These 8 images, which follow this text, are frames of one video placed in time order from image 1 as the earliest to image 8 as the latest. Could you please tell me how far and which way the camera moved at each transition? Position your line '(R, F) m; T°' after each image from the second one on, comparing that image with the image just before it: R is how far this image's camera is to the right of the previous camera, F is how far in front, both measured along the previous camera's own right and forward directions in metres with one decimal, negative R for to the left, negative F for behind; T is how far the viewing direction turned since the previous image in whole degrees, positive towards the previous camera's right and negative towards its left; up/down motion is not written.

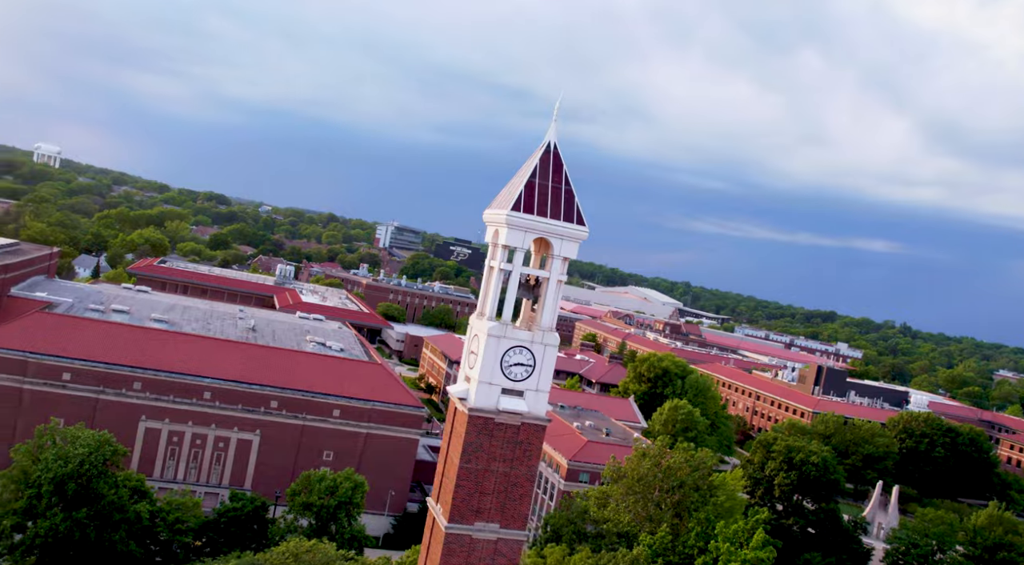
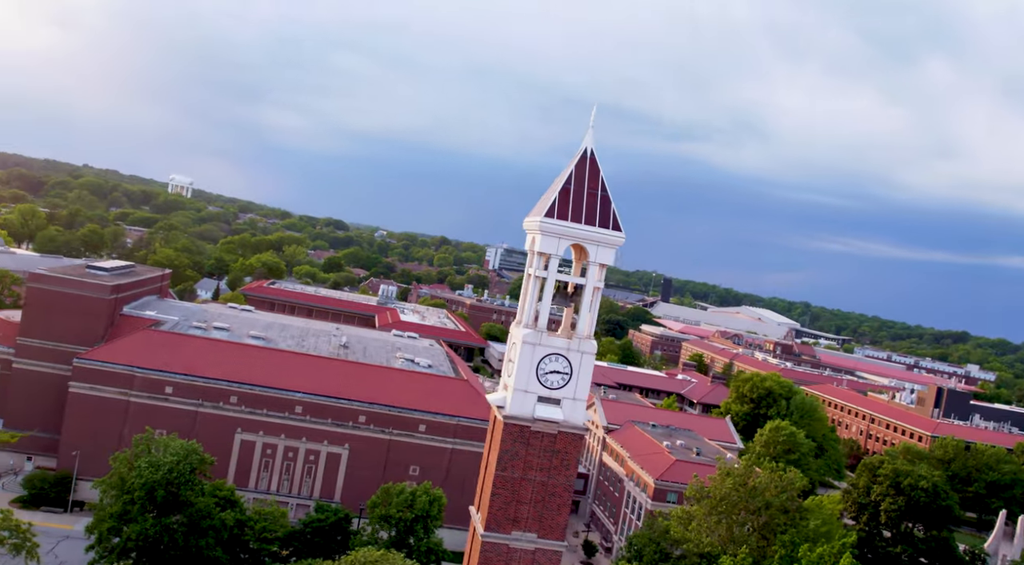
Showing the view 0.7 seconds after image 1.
(+0.7, +0.1) m; -7°
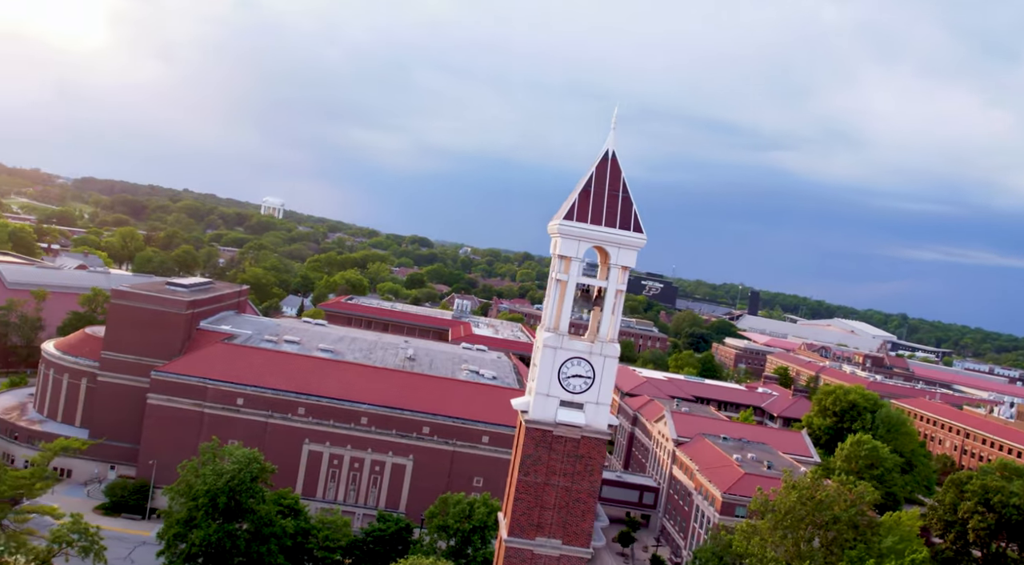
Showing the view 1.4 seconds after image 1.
(+0.6, +0.1) m; -5°
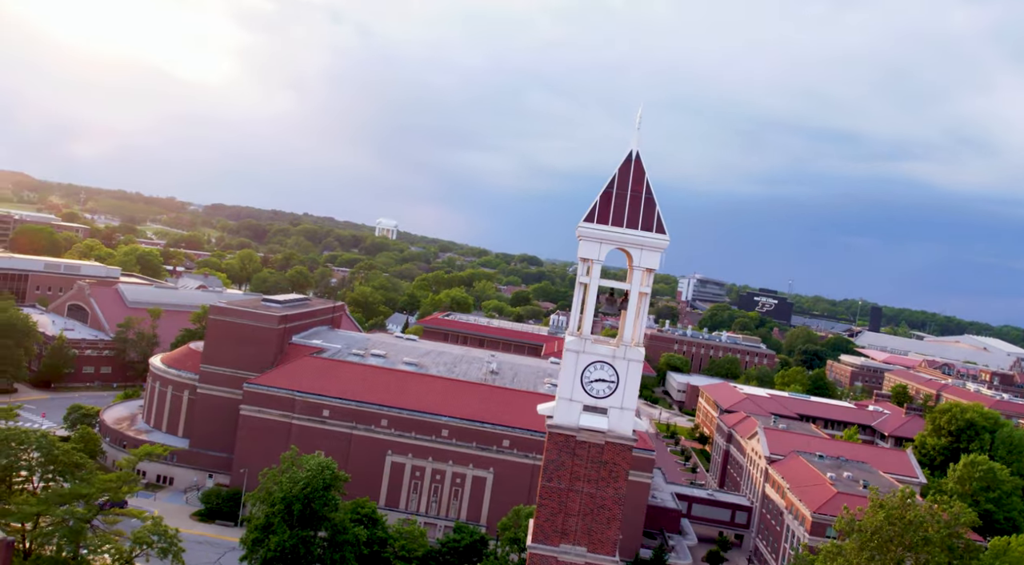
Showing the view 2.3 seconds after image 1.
(+0.8, +0.1) m; -6°
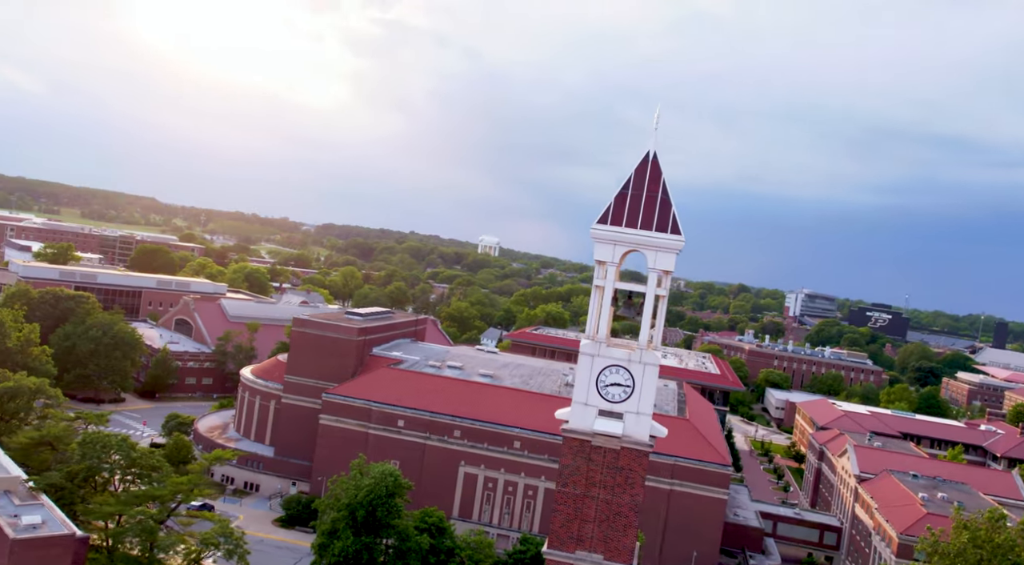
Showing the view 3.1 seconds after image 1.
(+0.8, +0.1) m; -6°
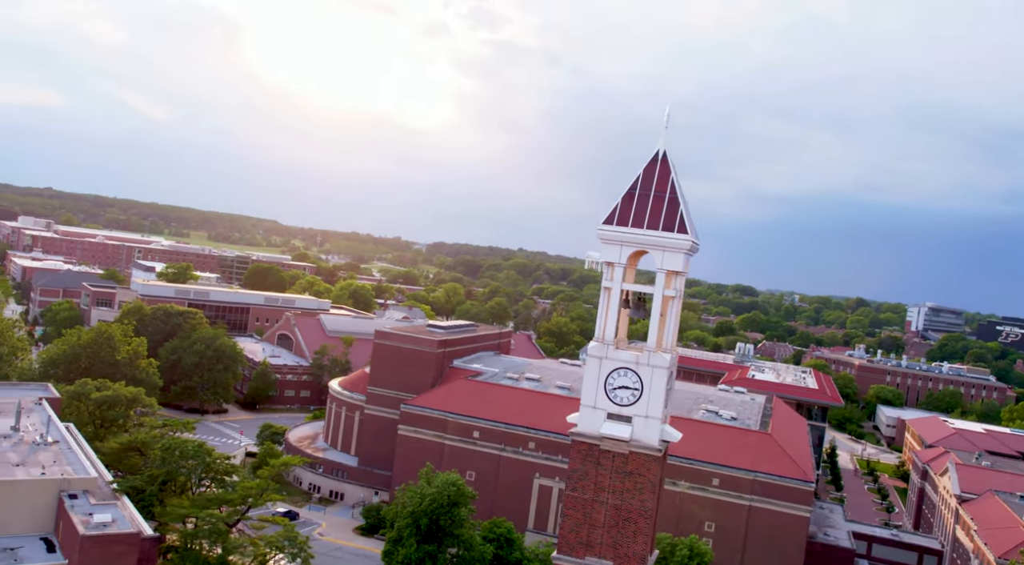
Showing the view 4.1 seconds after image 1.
(+0.9, +0.1) m; -6°
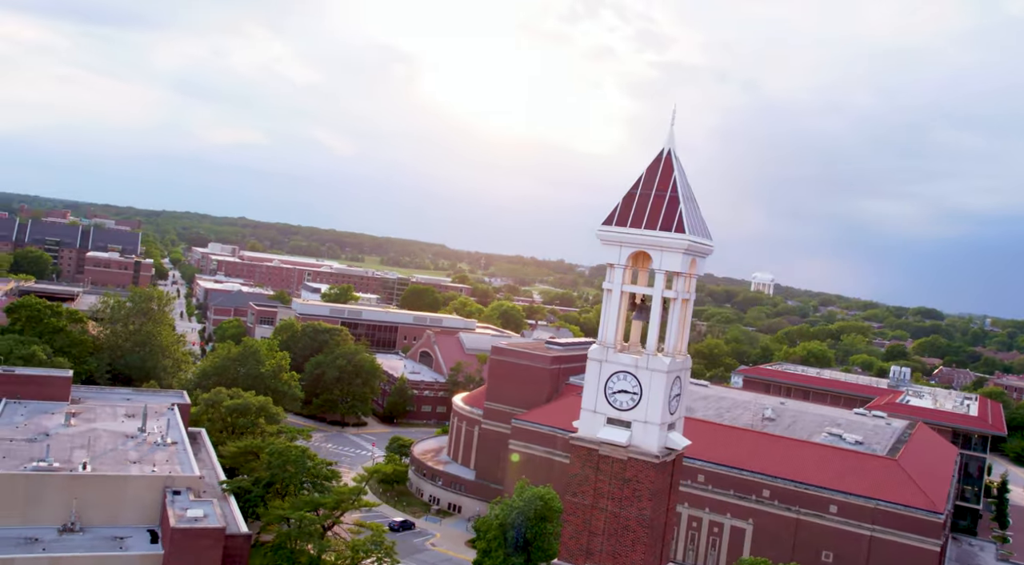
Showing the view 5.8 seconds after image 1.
(+1.5, +0.1) m; -9°
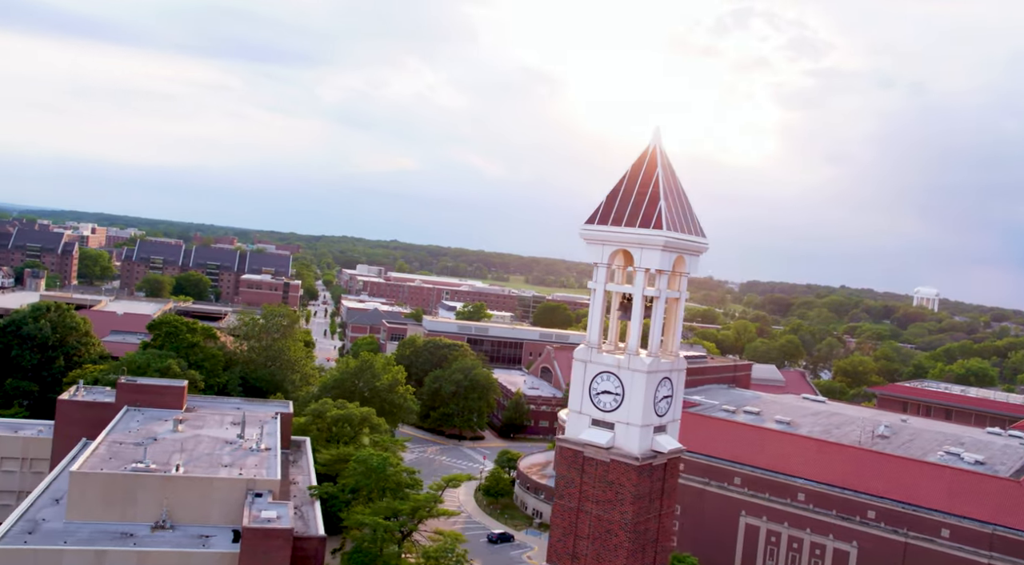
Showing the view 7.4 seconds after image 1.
(+1.5, 0.0) m; -8°
